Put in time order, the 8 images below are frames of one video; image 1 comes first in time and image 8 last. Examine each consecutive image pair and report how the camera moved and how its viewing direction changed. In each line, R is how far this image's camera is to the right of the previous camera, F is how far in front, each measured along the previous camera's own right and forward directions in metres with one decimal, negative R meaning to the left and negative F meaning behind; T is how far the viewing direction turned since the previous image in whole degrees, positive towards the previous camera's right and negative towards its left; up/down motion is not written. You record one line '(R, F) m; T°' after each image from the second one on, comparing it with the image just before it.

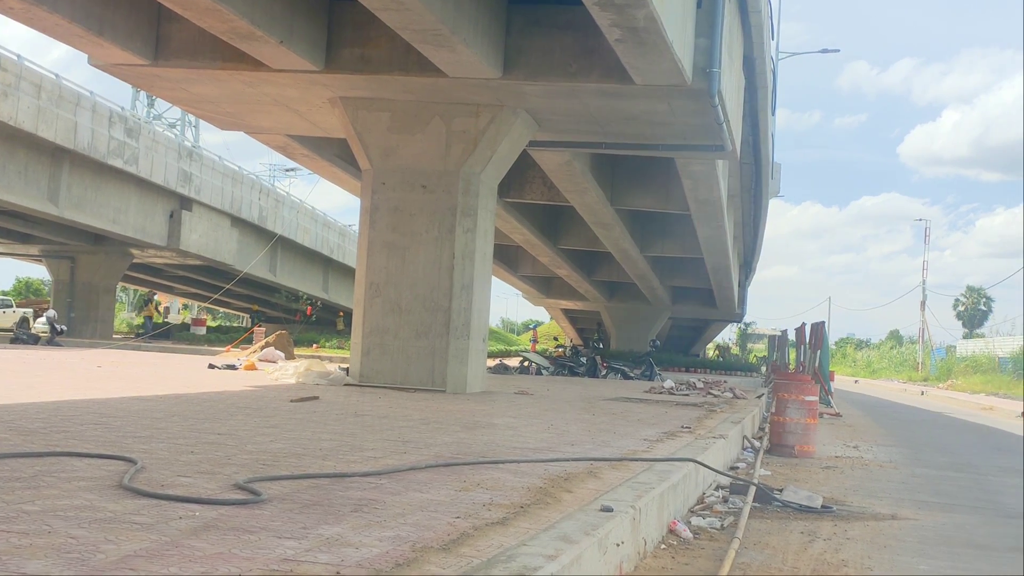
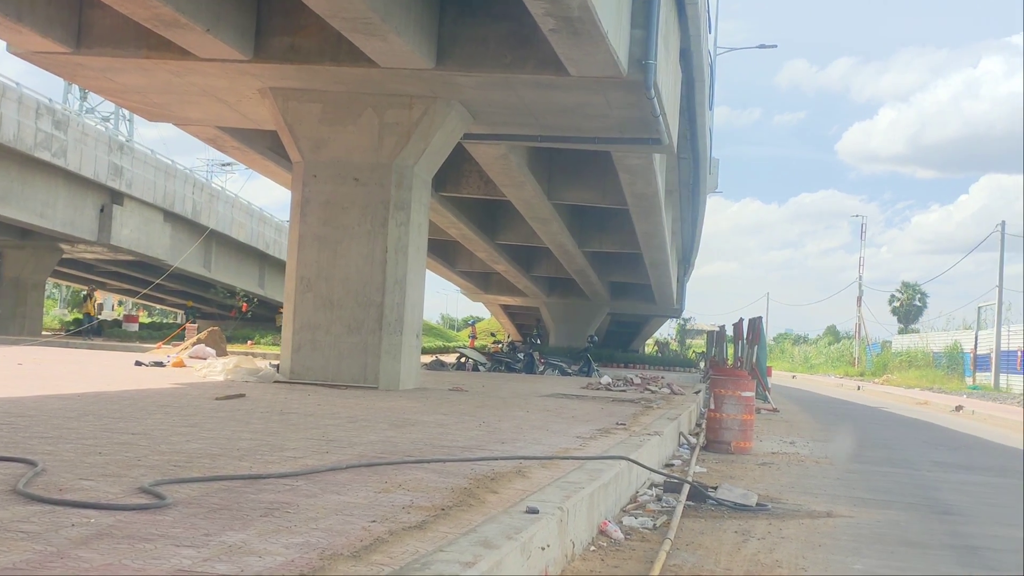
(+0.1, +0.4) m; +4°
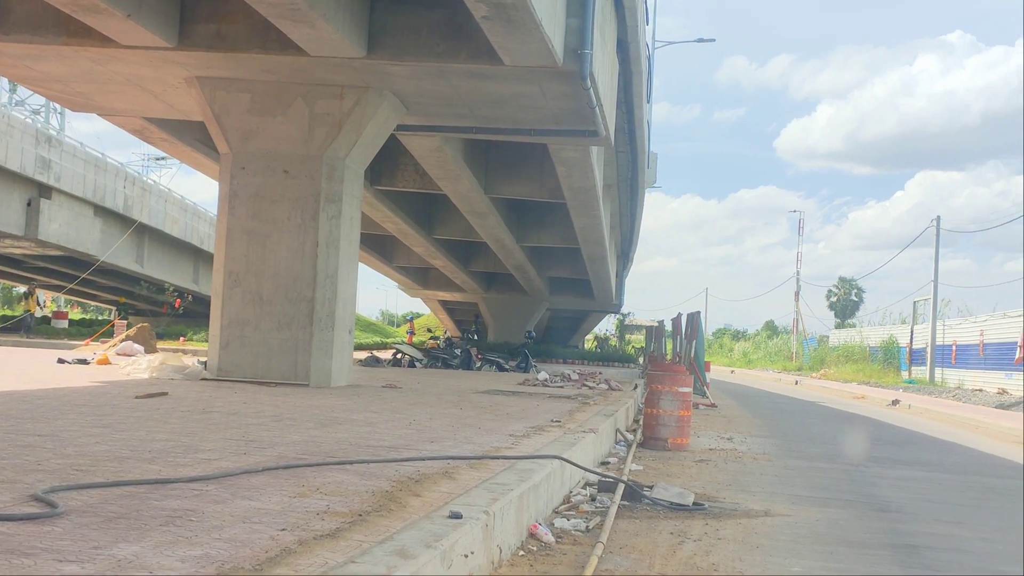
(+0.1, +0.4) m; +4°
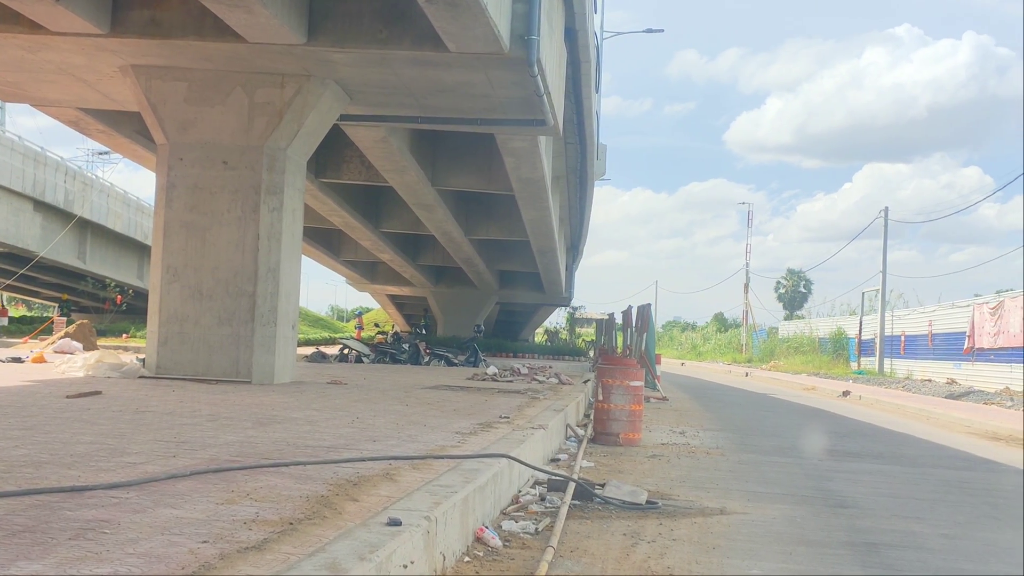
(+0.1, +0.3) m; +3°
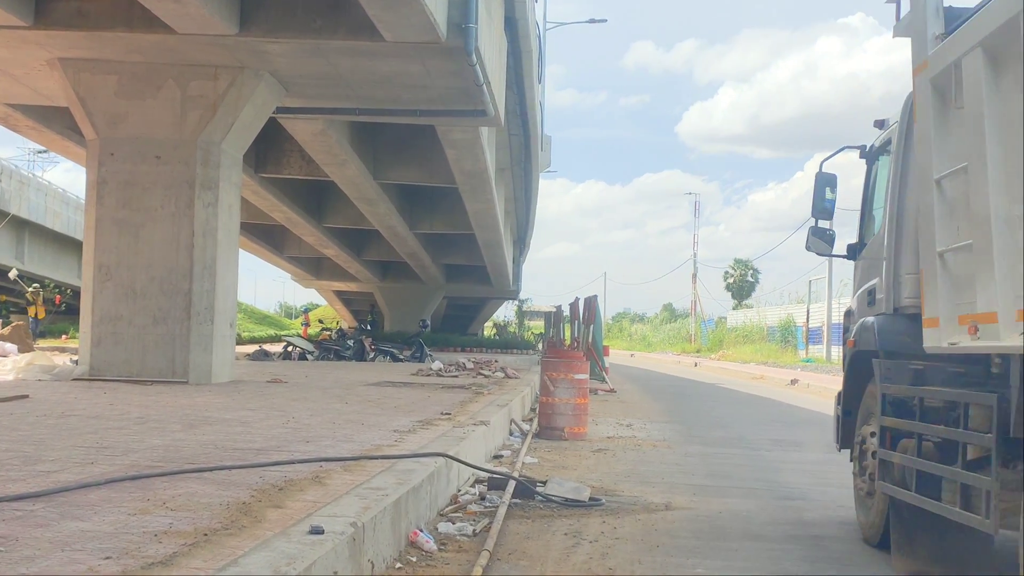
(+0.1, +0.3) m; +3°
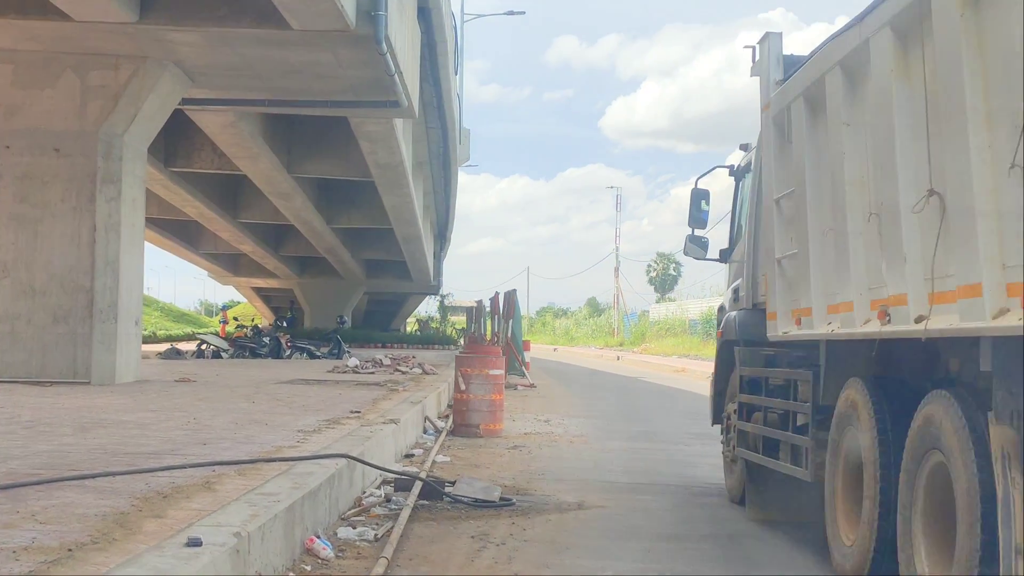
(+0.2, +0.3) m; +5°
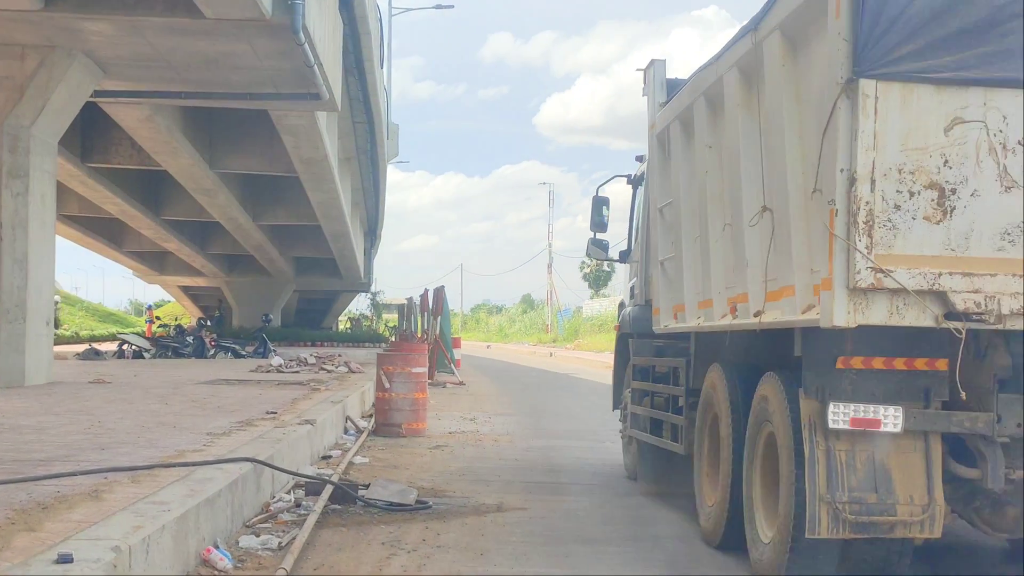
(+0.2, +0.3) m; +4°
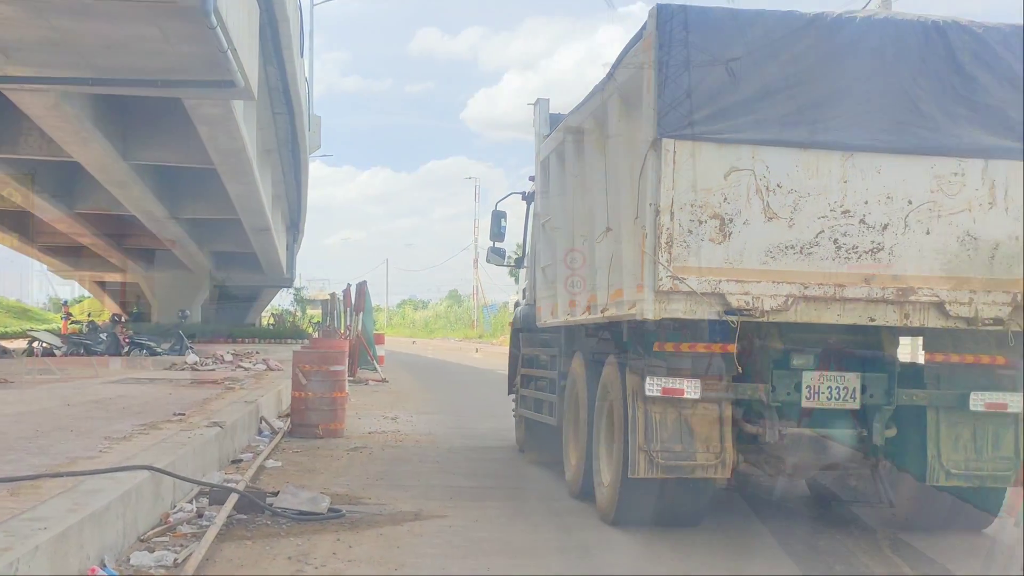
(+0.1, +0.3) m; +4°
